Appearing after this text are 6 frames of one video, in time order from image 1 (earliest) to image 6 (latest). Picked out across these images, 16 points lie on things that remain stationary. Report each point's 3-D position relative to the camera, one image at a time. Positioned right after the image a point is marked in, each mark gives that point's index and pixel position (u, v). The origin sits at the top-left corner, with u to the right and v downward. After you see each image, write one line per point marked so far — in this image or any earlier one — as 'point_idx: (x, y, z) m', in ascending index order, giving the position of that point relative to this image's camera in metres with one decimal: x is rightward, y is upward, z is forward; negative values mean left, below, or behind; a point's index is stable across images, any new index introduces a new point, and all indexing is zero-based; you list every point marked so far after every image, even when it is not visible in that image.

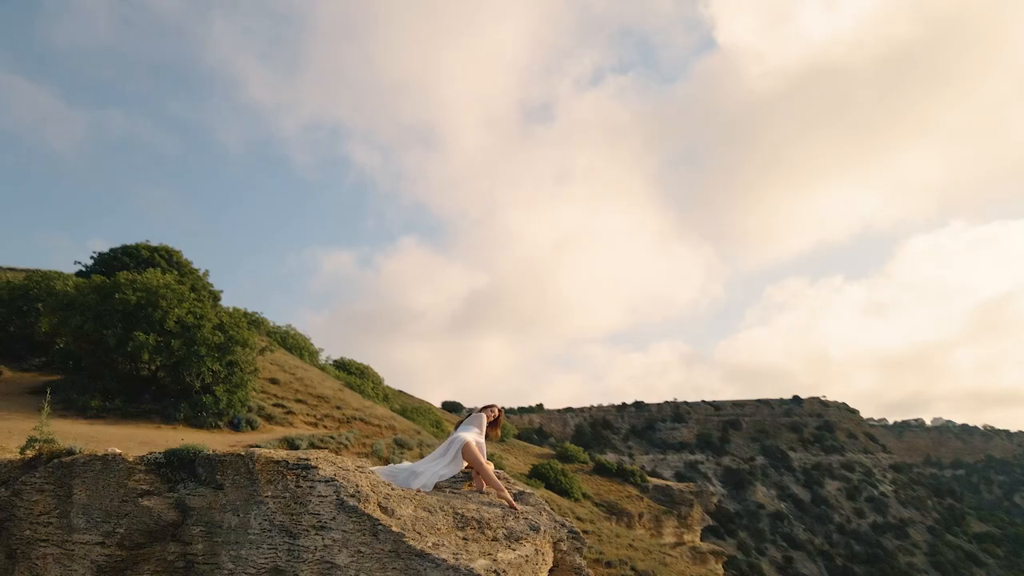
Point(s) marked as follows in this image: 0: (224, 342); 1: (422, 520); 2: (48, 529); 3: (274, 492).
0: (-6.8, -1.3, +17.8) m
1: (-0.7, -1.9, +6.2) m
2: (-3.6, -1.9, +5.7) m
3: (-1.8, -1.6, +5.8) m
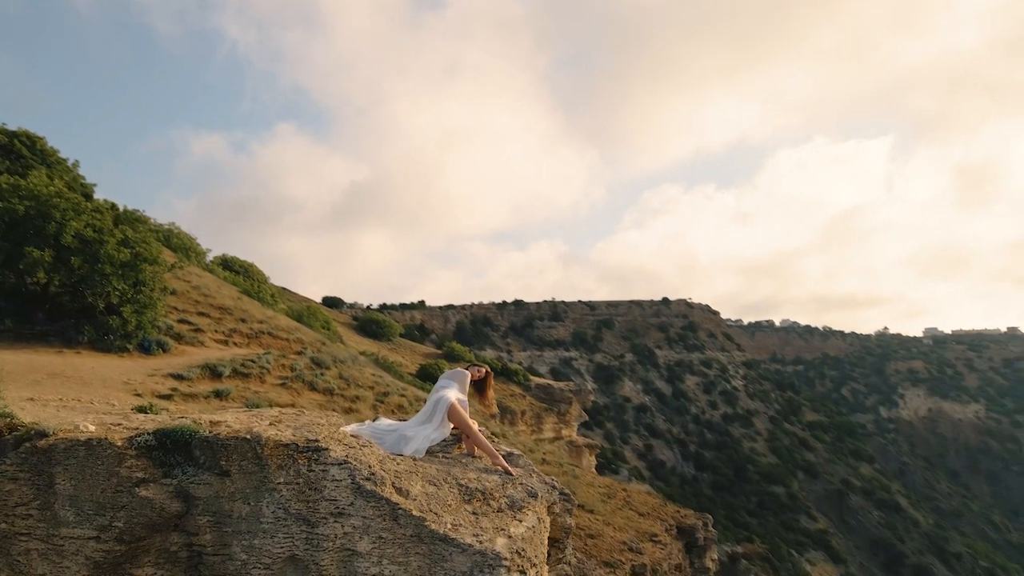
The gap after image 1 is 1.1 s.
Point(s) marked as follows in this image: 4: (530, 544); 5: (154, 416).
0: (-8.4, +0.7, +16.4) m
1: (-0.6, -1.7, +6.1) m
2: (-3.4, -1.6, +5.2) m
3: (-1.7, -1.4, +5.5) m
4: (+0.2, -2.1, +6.1) m
5: (-3.5, -1.3, +7.2) m
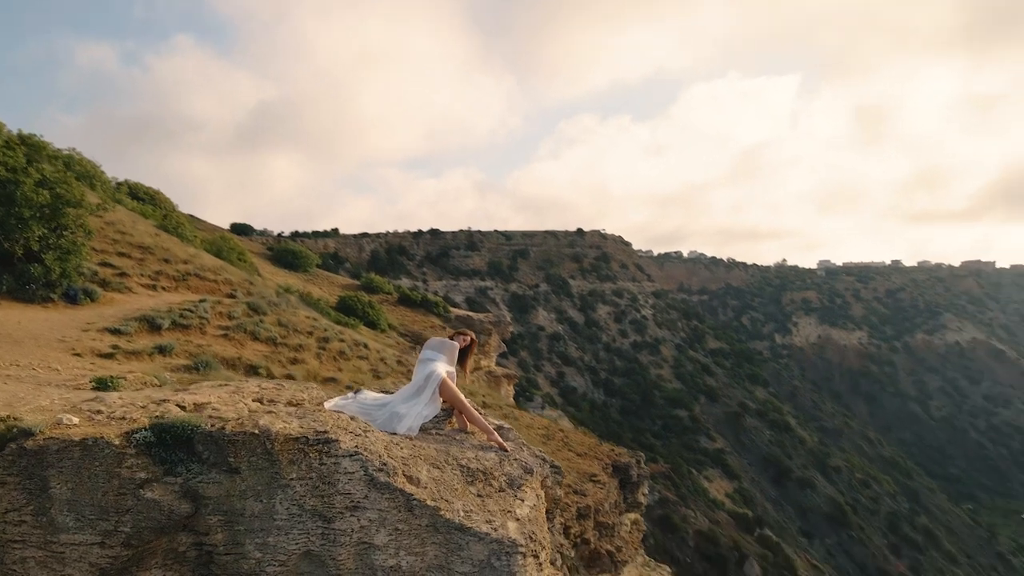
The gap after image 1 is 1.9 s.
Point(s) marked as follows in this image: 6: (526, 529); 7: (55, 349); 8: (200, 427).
0: (-9.4, +1.8, +15.1) m
1: (-0.6, -1.6, +6.0) m
2: (-3.2, -1.6, +4.8) m
3: (-1.5, -1.3, +5.3) m
4: (+0.2, -2.0, +6.2) m
5: (-3.5, -1.0, +6.8) m
6: (+0.1, -2.0, +6.0) m
7: (-6.9, -0.9, +11.2) m
8: (-2.2, -1.0, +5.3) m
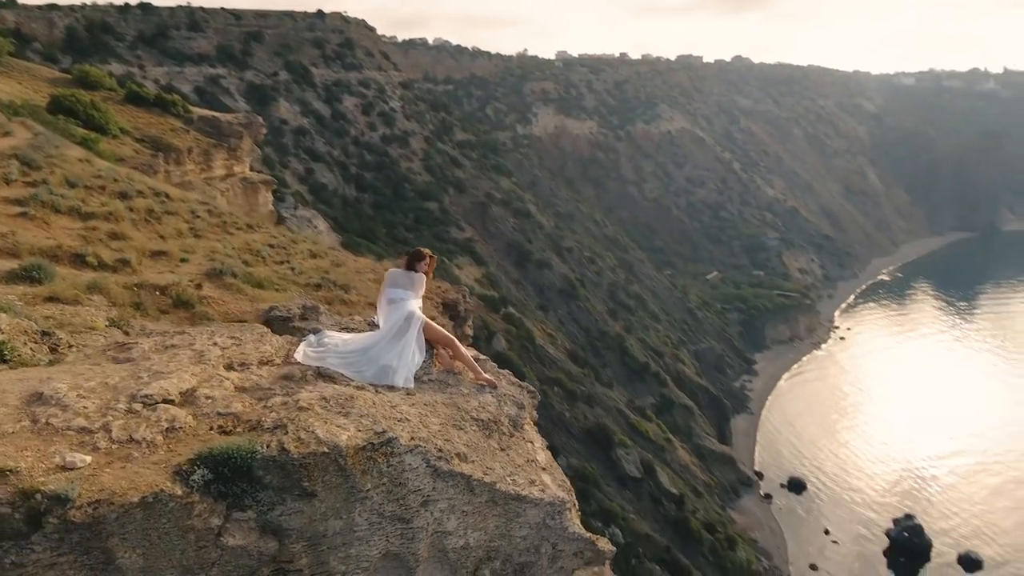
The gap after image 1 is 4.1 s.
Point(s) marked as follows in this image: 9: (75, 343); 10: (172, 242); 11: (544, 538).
0: (-11.6, +3.6, +10.7) m
1: (-0.3, -1.3, +6.2) m
2: (-2.4, -1.8, +4.2) m
3: (-1.0, -1.3, +5.1) m
4: (+0.4, -1.6, +6.7) m
5: (-3.3, -0.8, +5.8) m
6: (+0.4, -1.7, +6.4) m
7: (-7.9, +0.2, +8.6) m
8: (-1.6, -1.1, +4.8) m
9: (-4.6, -0.7, +7.8) m
10: (-7.3, +1.0, +15.8) m
11: (+0.3, -2.0, +6.0) m
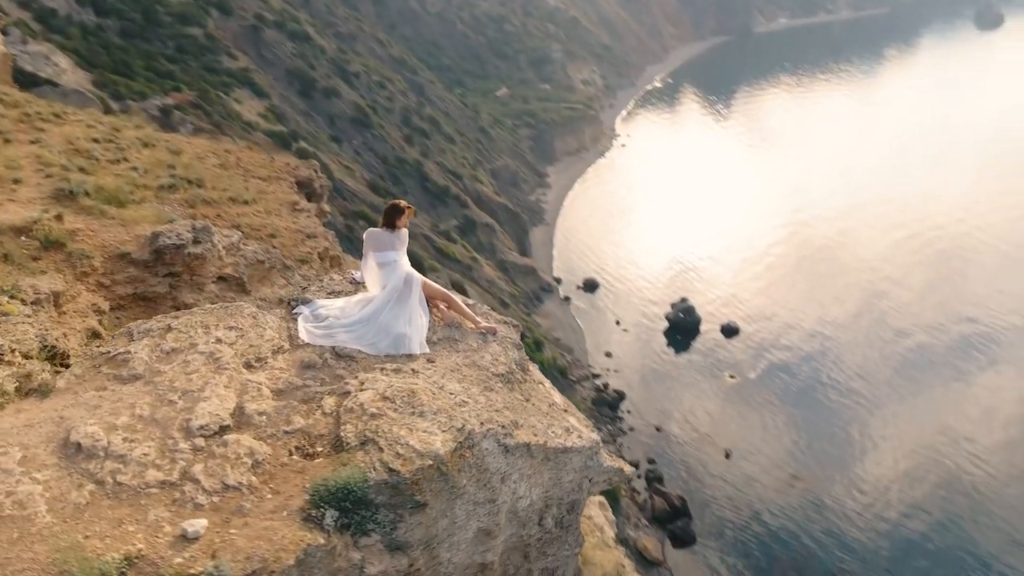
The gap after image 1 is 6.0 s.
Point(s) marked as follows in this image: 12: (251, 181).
0: (-12.4, +3.3, +6.8) m
1: (0.0, -1.1, +6.6) m
2: (-1.4, -2.2, +4.3) m
3: (-0.3, -1.4, +5.4) m
4: (+0.5, -1.2, +7.3) m
5: (-2.8, -1.0, +5.4) m
6: (+0.6, -1.2, +7.1) m
7: (-8.1, 0.0, +6.6) m
8: (-0.9, -1.3, +4.9) m
9: (-4.6, -0.6, +6.9) m
10: (-9.5, +2.4, +13.4) m
11: (+0.7, -1.7, +6.7) m
12: (-6.8, +2.8, +19.3) m
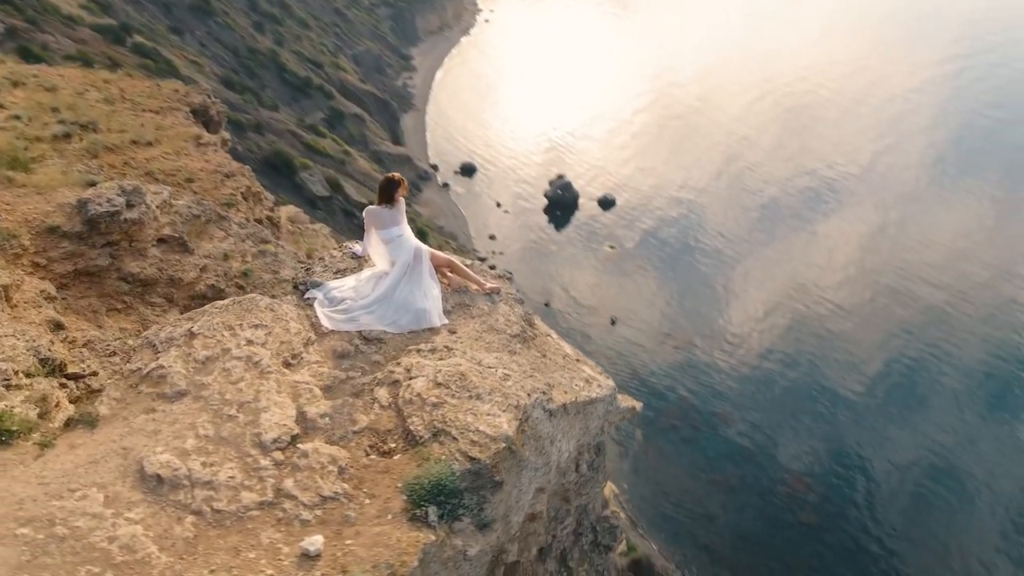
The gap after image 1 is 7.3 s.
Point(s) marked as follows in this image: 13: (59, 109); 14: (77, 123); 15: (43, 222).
0: (-12.3, +2.3, +4.7) m
1: (+0.2, -0.8, +7.0) m
2: (-0.7, -2.4, +4.8) m
3: (+0.1, -1.3, +5.9) m
4: (+0.6, -0.7, +7.8) m
5: (-2.4, -1.2, +5.4) m
6: (+0.8, -0.8, +7.6) m
7: (-7.8, -0.6, +5.7) m
8: (-0.4, -1.3, +5.3) m
9: (-4.4, -0.7, +6.6) m
10: (-10.4, +2.6, +11.7) m
11: (+0.9, -1.3, +7.3) m
12: (-8.9, +4.2, +17.7) m
13: (-9.5, +3.7, +15.7) m
14: (-9.0, +3.4, +15.2) m
15: (-6.7, +0.9, +10.6) m
